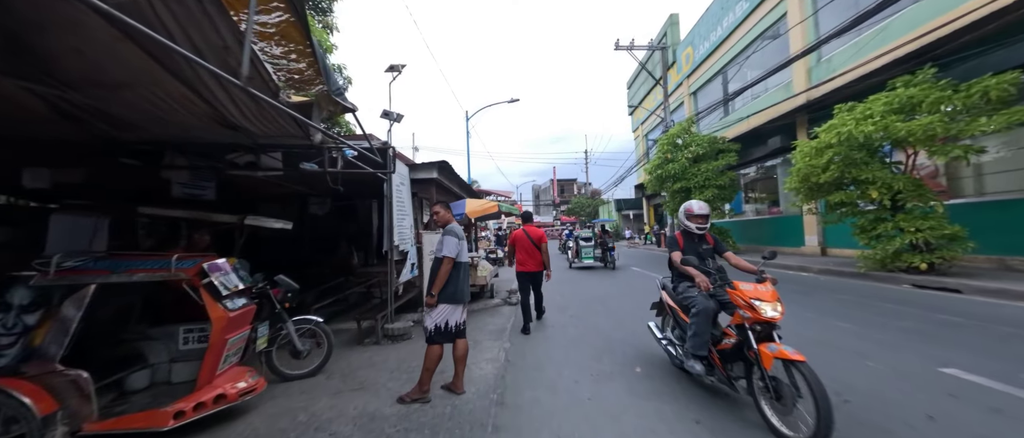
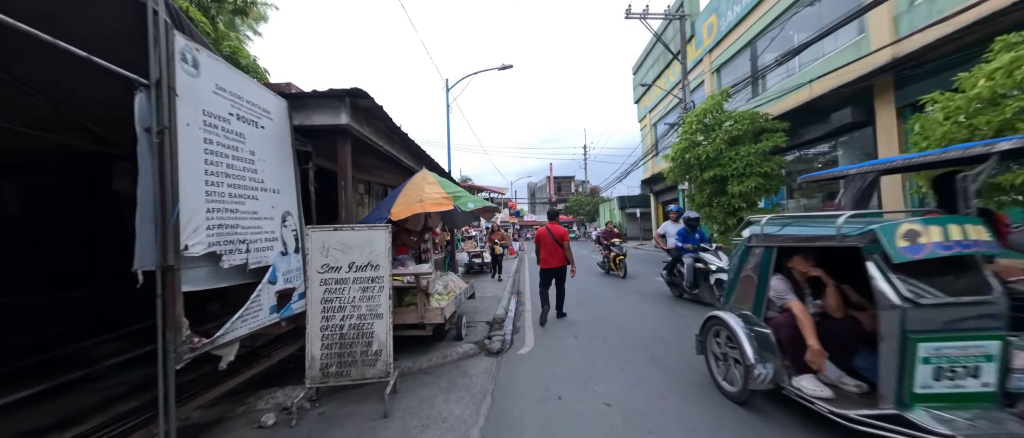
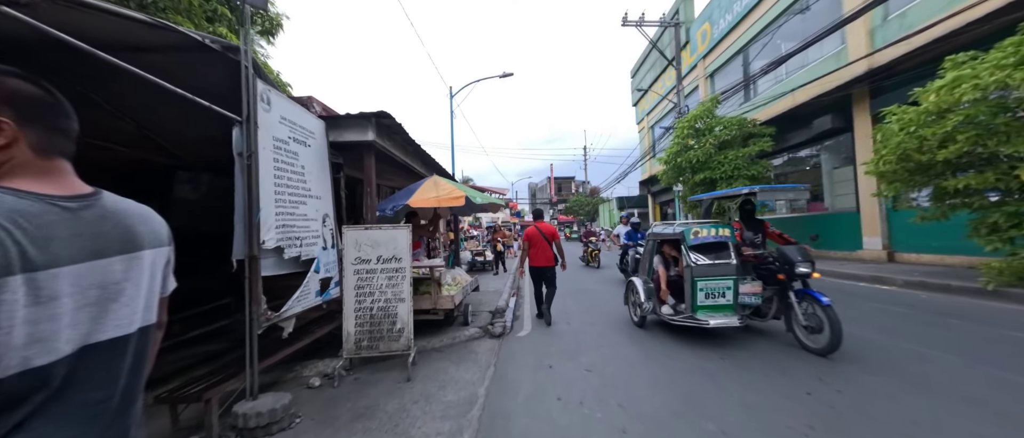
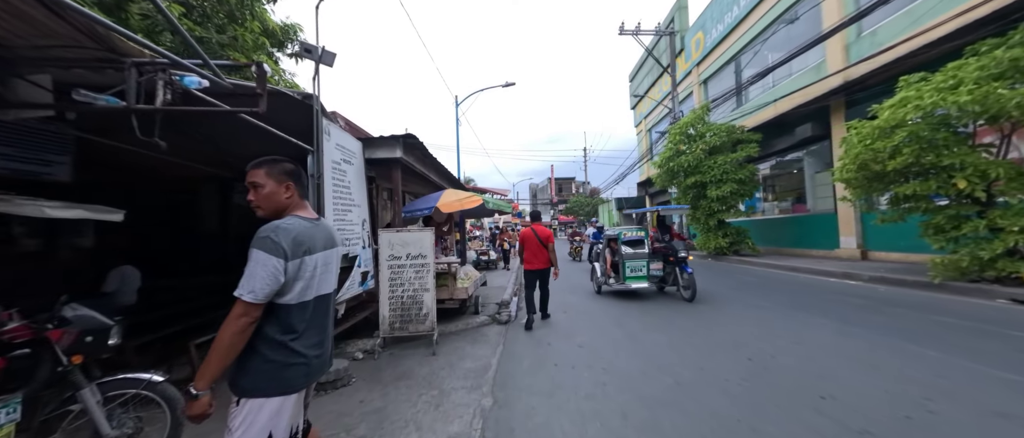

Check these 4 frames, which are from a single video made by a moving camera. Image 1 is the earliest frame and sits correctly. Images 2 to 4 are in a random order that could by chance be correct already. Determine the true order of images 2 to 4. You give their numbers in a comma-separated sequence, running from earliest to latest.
4, 3, 2
